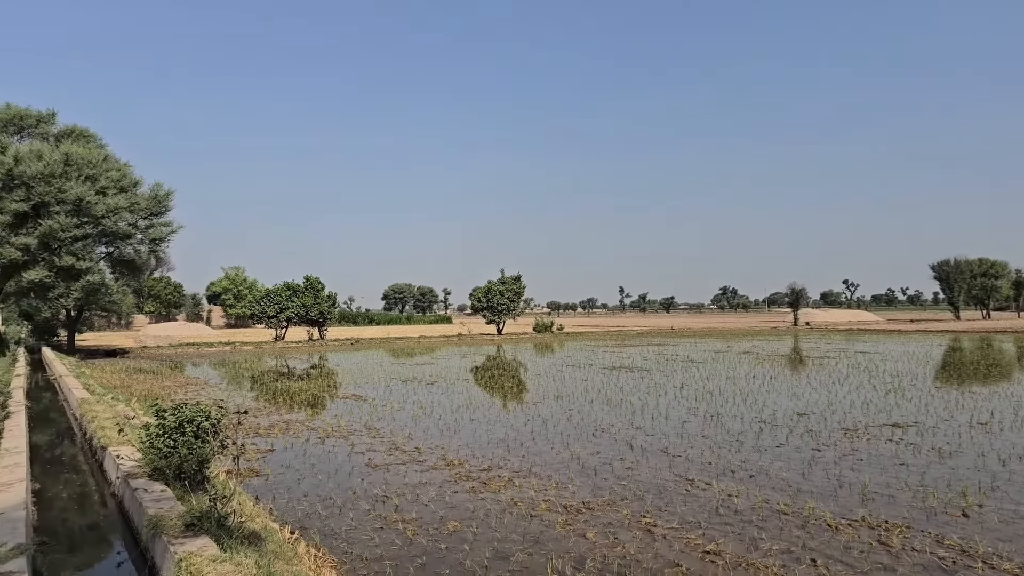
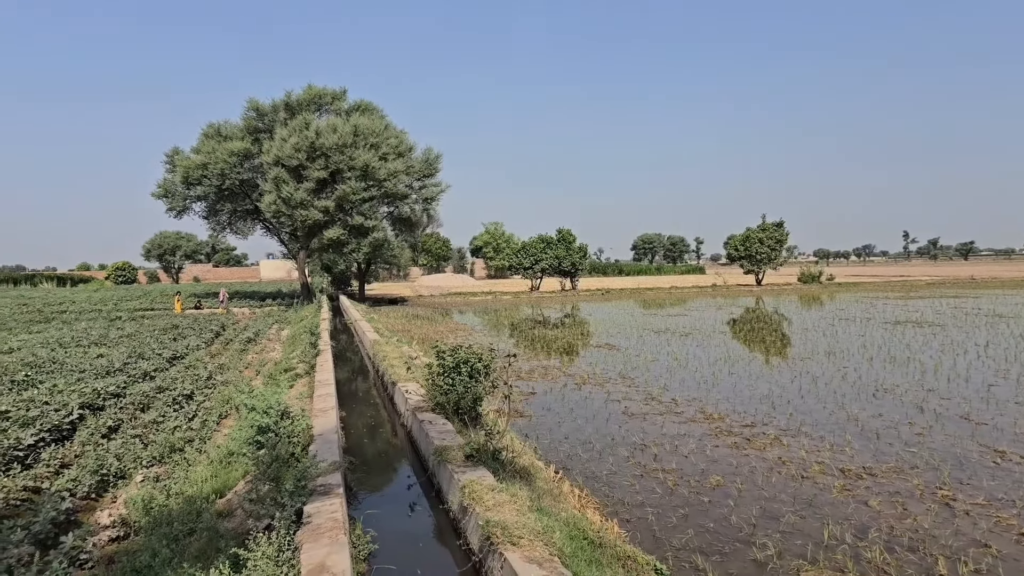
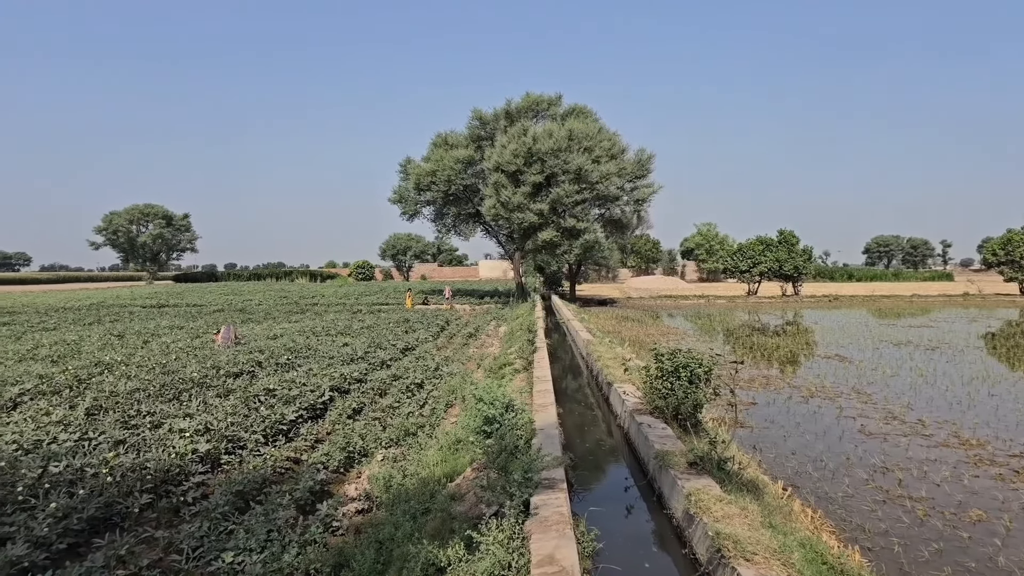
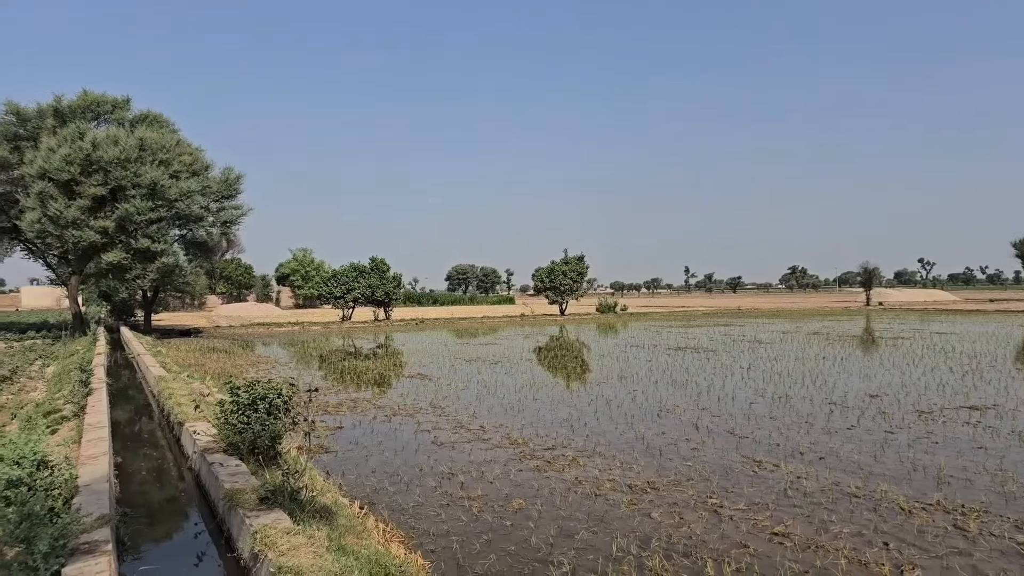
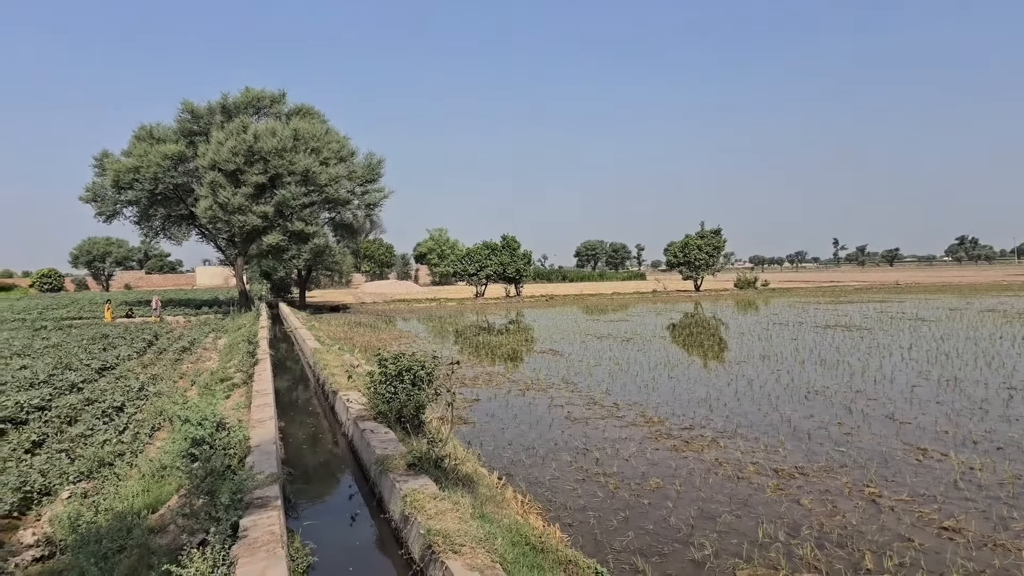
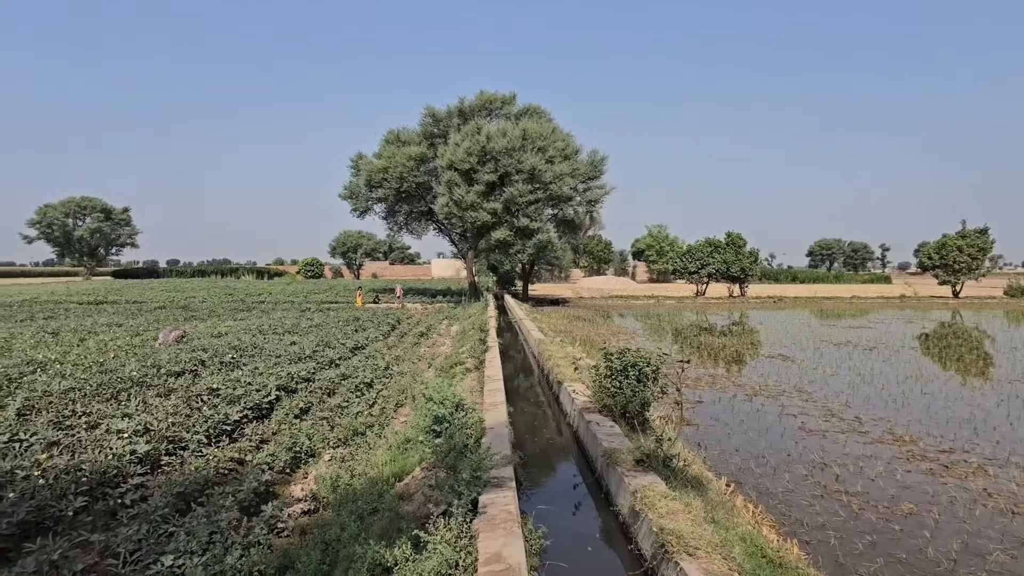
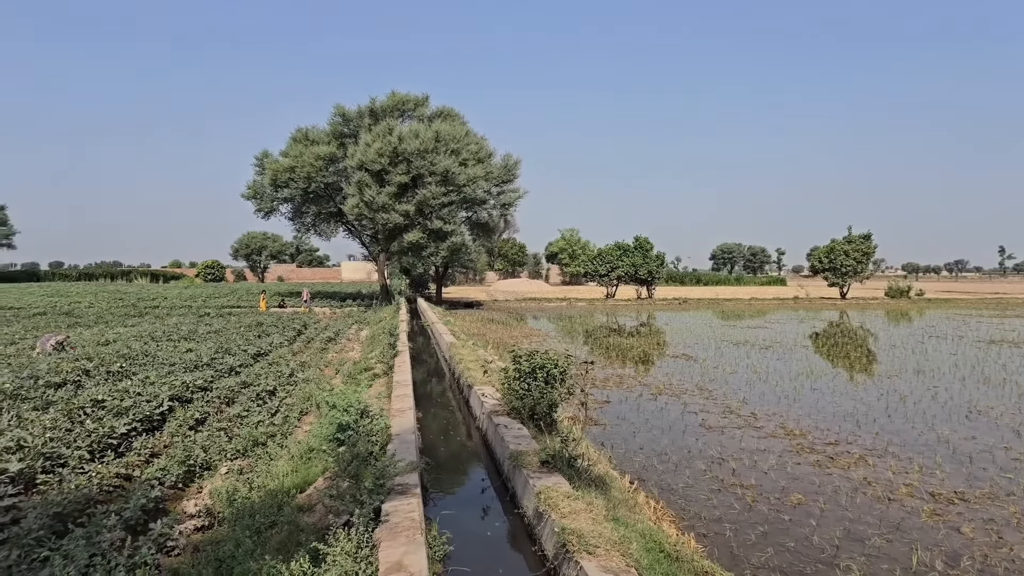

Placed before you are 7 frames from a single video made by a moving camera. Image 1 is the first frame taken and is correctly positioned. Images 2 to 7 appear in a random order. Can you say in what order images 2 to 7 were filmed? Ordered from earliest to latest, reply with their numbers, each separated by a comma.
4, 5, 2, 7, 6, 3
